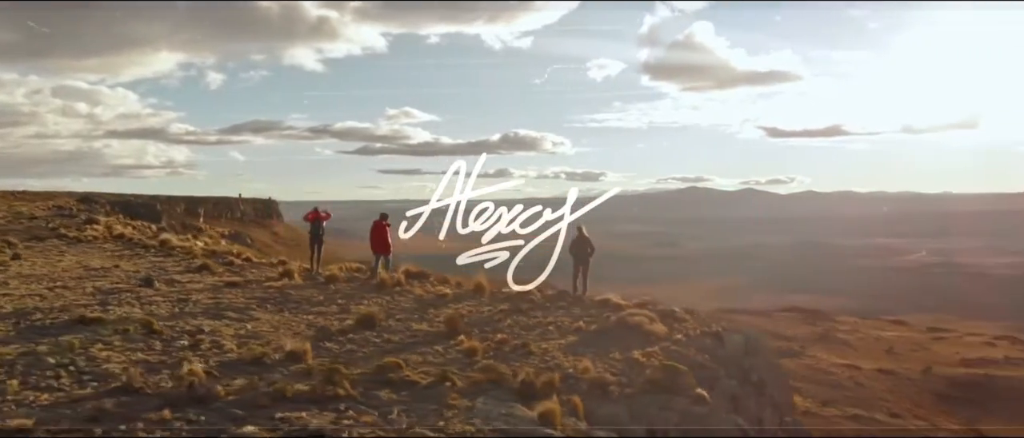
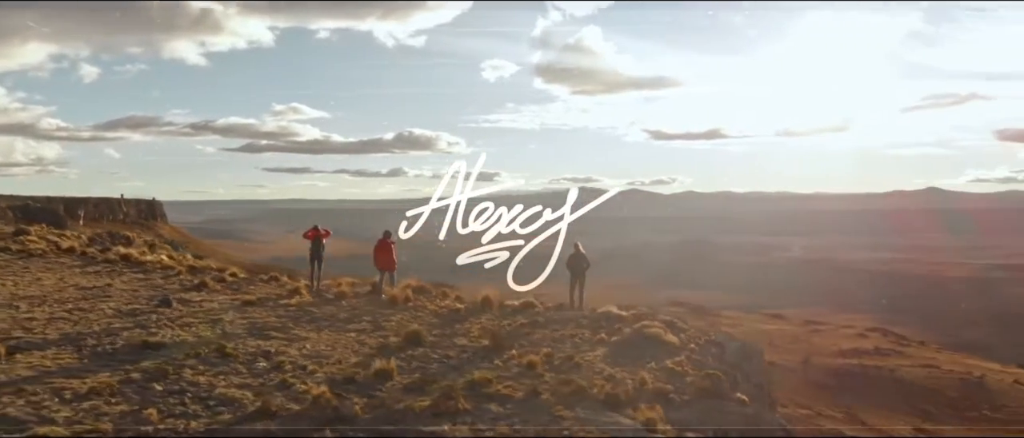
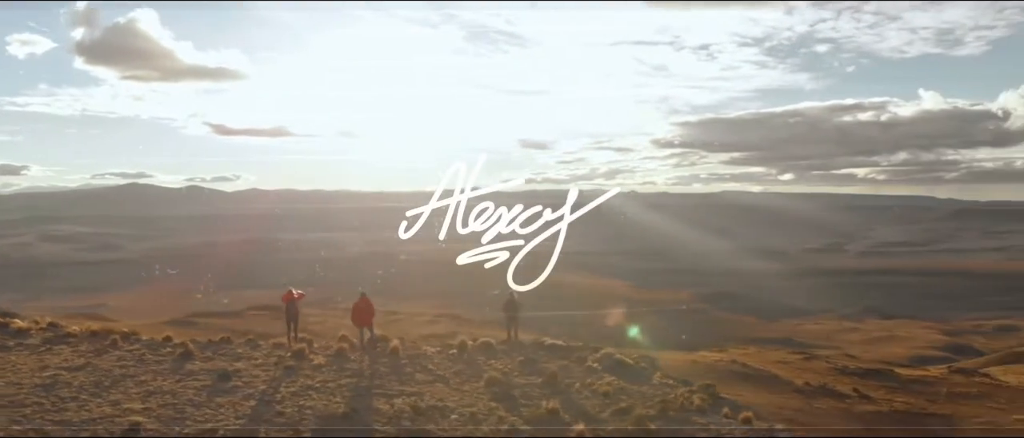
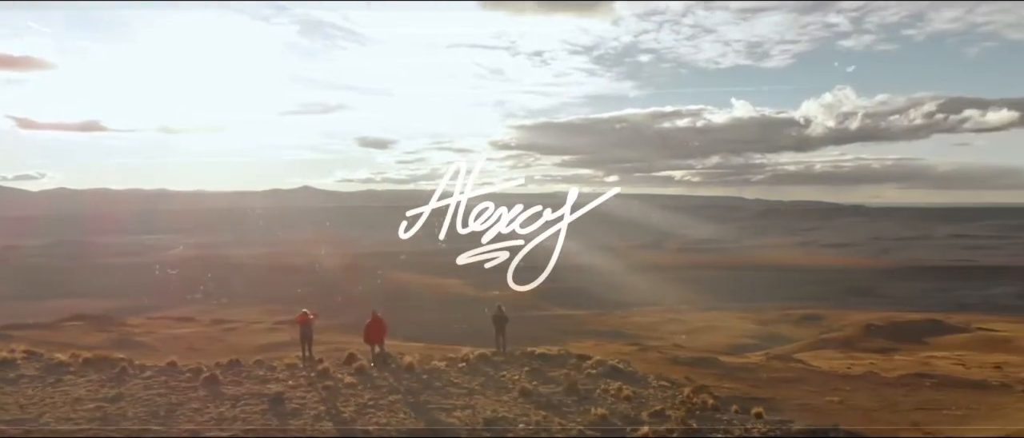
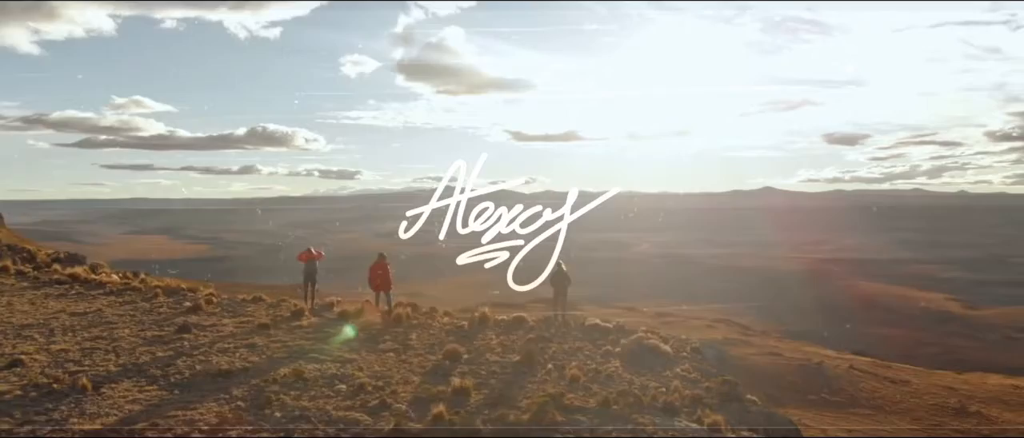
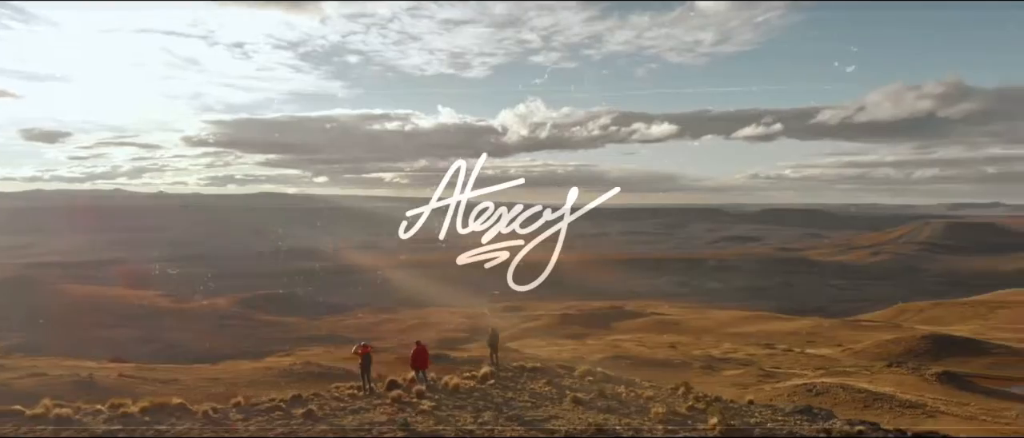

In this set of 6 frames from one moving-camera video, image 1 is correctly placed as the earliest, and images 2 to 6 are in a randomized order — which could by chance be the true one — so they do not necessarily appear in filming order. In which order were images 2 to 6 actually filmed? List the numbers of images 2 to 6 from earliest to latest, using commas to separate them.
2, 5, 3, 4, 6
